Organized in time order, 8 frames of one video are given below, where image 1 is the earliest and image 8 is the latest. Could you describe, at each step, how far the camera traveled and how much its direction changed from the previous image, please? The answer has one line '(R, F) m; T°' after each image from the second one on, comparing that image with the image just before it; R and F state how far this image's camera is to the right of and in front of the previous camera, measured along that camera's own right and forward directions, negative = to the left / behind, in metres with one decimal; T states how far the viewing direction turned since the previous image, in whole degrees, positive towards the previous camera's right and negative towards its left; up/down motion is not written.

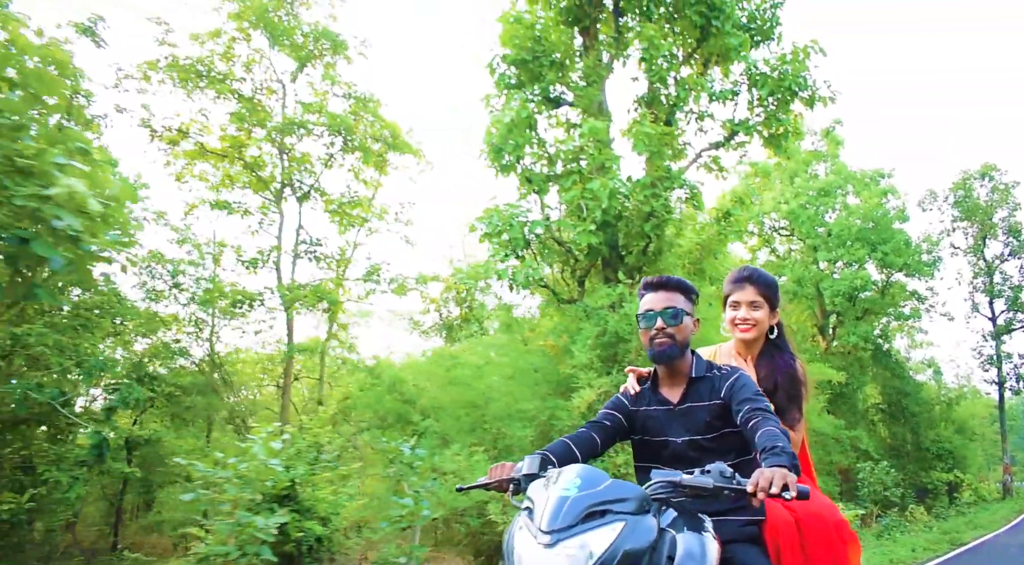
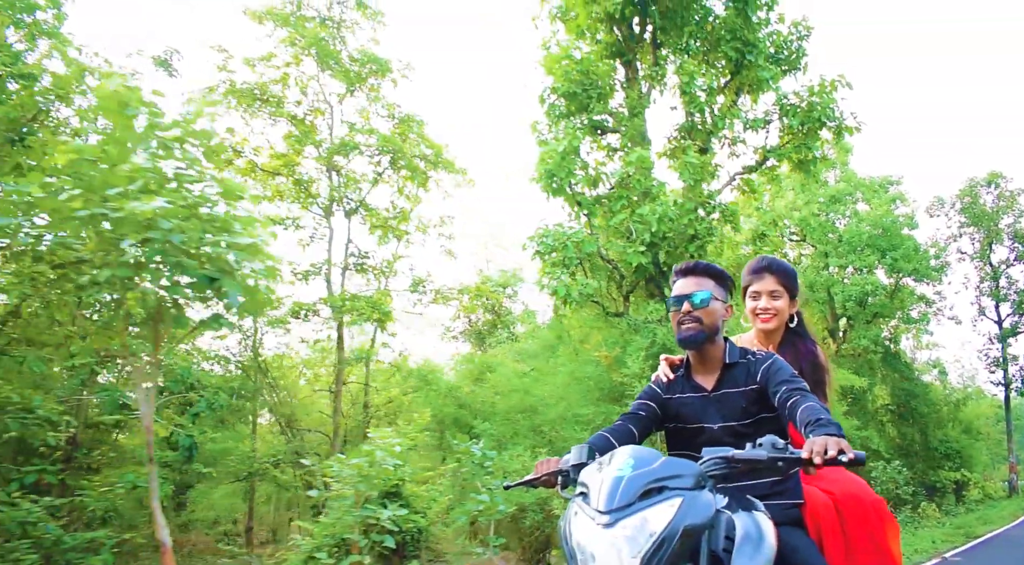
(-0.4, -0.5) m; 0°
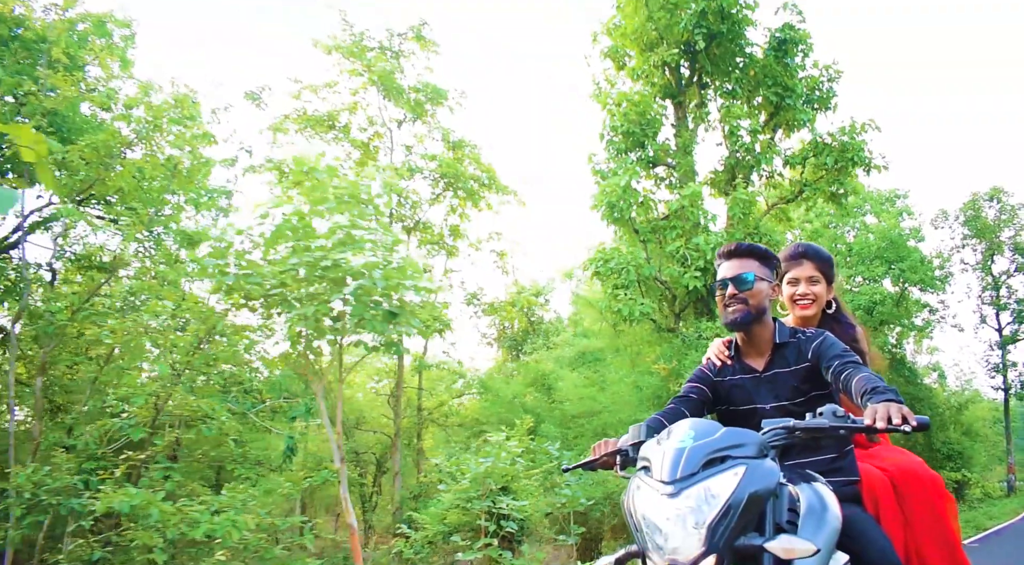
(-0.6, -0.7) m; 0°
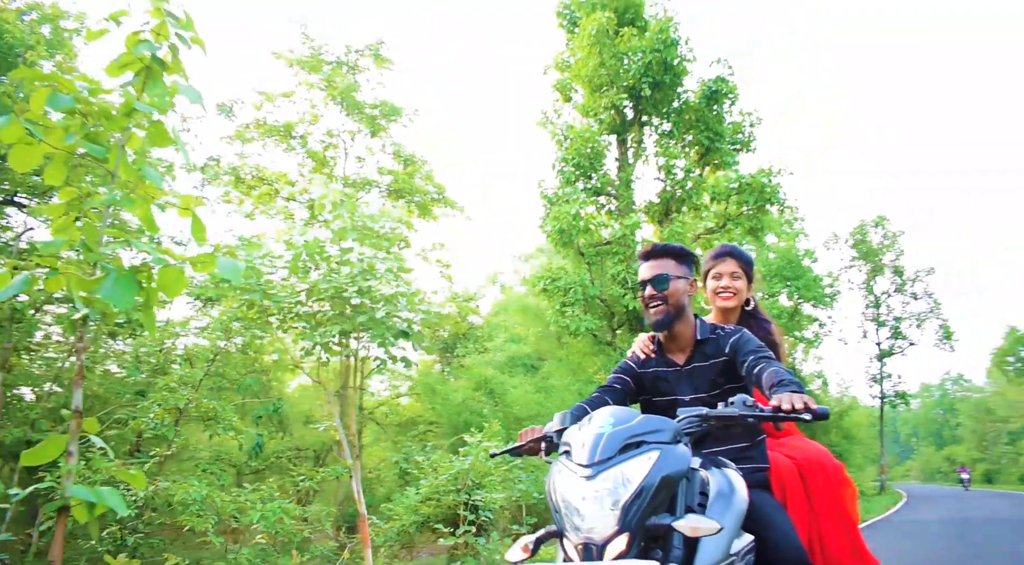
(-0.5, -0.6) m; +7°
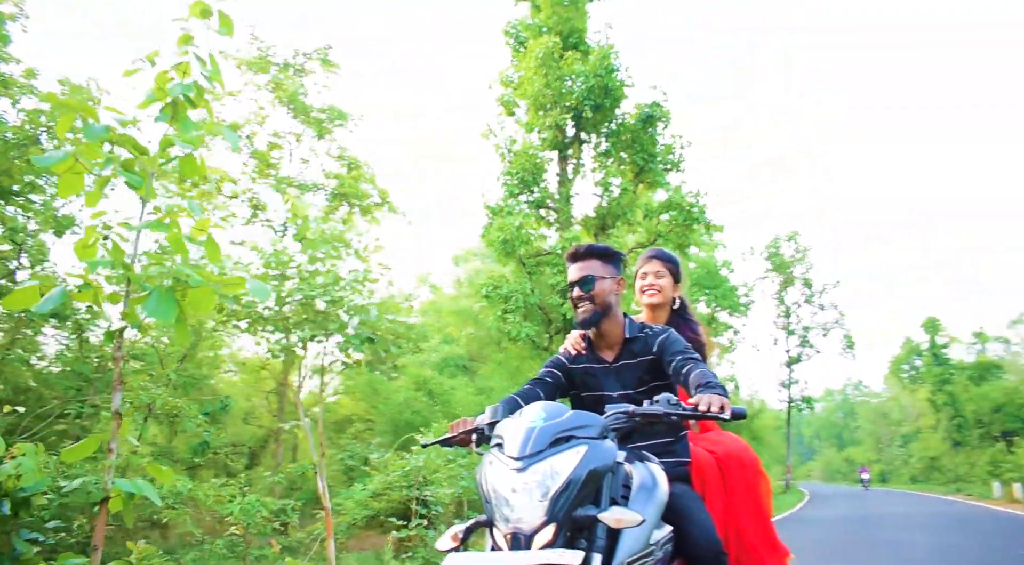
(-0.2, -0.4) m; +6°
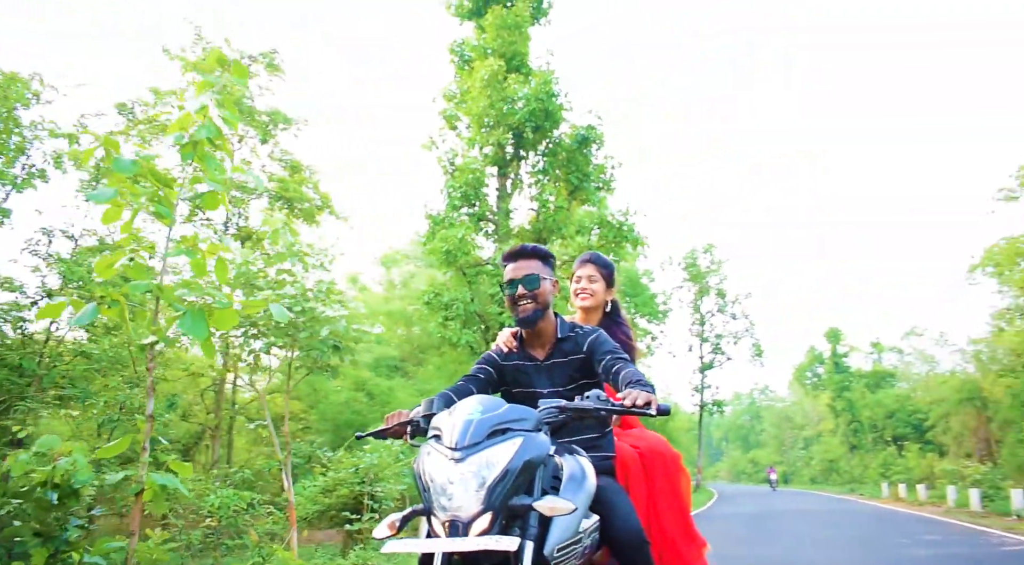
(-0.2, -0.4) m; +6°
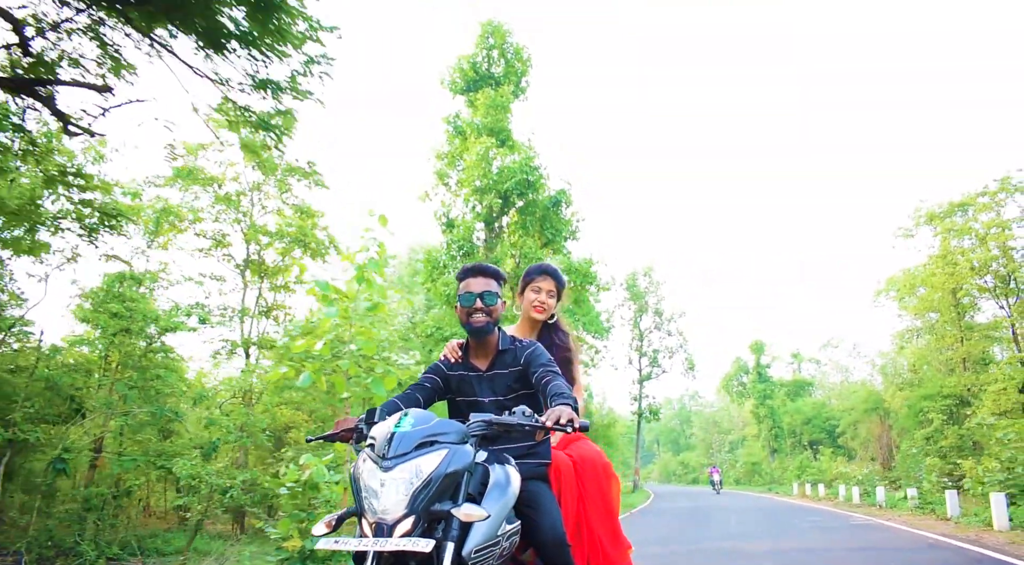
(-0.6, -1.8) m; +5°
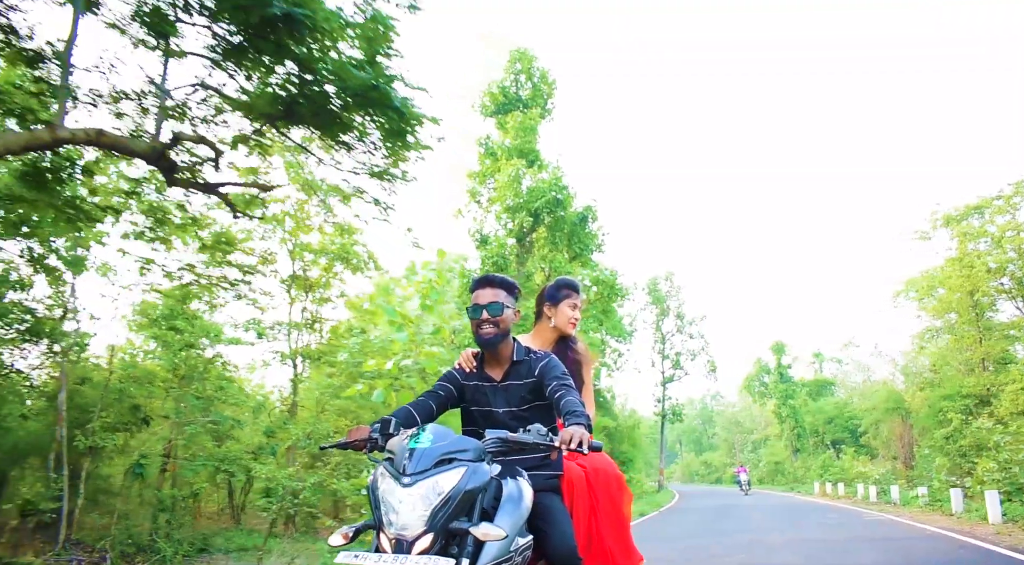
(-0.2, -0.6) m; -1°
